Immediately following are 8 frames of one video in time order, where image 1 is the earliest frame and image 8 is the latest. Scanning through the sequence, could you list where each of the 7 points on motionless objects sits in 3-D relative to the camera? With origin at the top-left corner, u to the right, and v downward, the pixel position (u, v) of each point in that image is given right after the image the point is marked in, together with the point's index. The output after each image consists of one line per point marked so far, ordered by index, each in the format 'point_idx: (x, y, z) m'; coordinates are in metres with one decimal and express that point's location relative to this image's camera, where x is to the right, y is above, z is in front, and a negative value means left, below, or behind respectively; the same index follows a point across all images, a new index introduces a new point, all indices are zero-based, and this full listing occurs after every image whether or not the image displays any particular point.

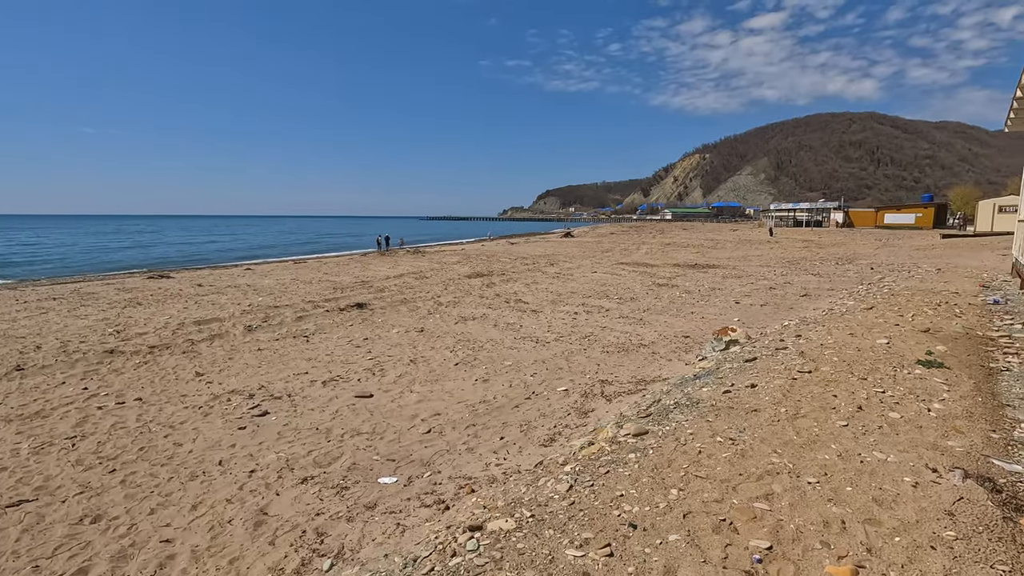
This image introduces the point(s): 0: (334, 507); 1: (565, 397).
0: (-1.3, -1.6, +3.9) m
1: (+0.6, -1.3, +6.3) m
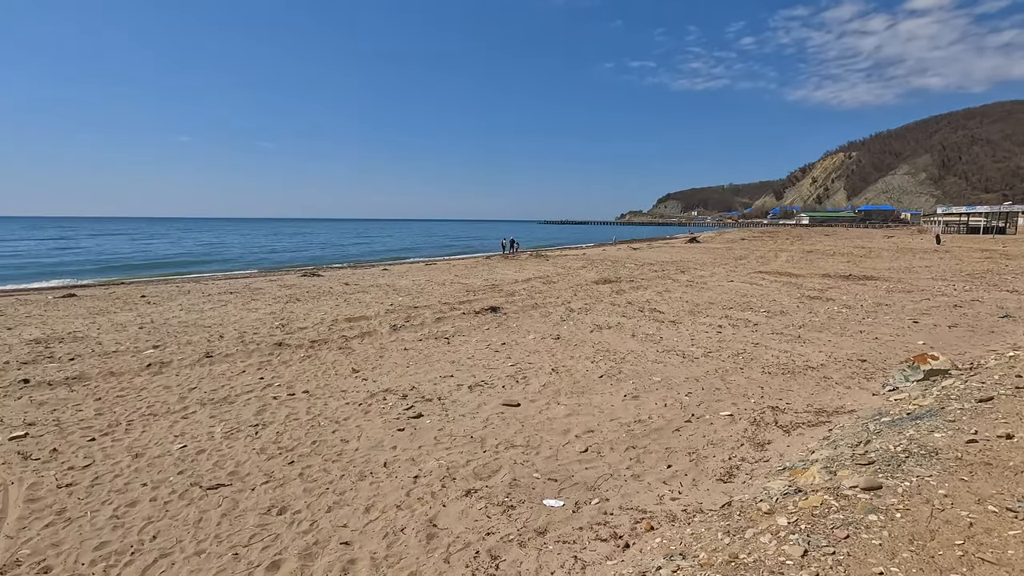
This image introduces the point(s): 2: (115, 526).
0: (-0.1, -1.7, +3.7) m
1: (+2.3, -1.4, +5.7) m
2: (-2.9, -1.7, +3.9) m
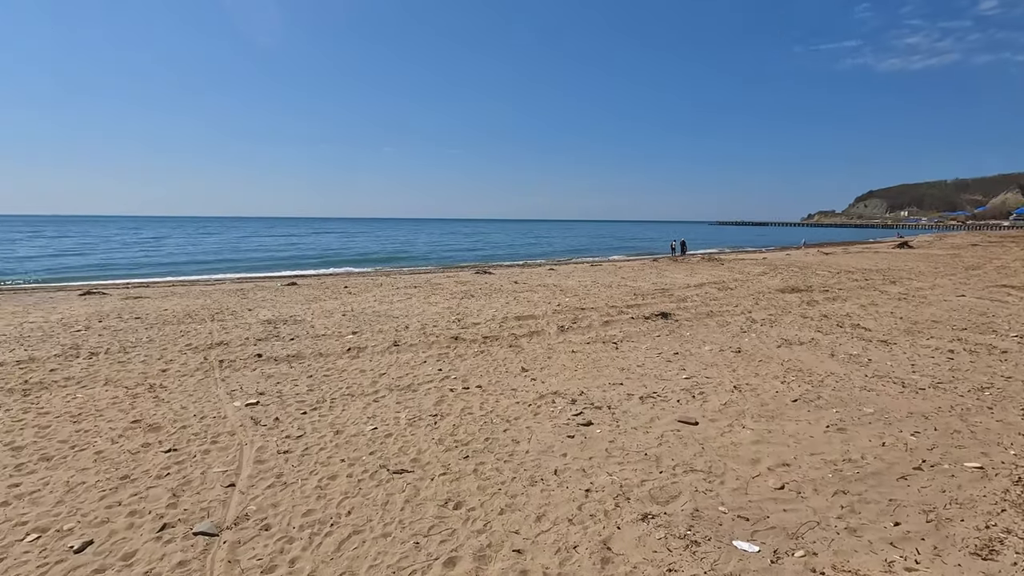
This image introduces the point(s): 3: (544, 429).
0: (+1.1, -1.7, +3.3) m
1: (+4.0, -1.6, +4.5) m
2: (-1.6, -1.7, +4.3) m
3: (+0.3, -1.5, +5.8) m
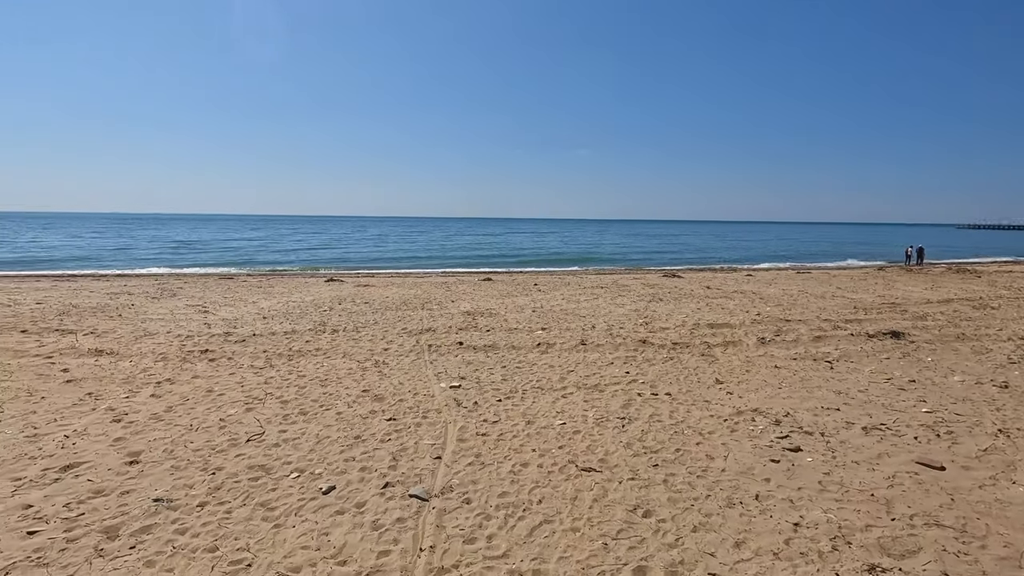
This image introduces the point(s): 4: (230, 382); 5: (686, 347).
0: (+2.2, -1.8, +2.7) m
1: (+5.3, -1.8, +2.9) m
2: (0.0, -1.6, +4.6) m
3: (+2.3, -1.6, +5.3) m
4: (-3.9, -1.3, +7.4) m
5: (+3.2, -1.1, +9.7) m
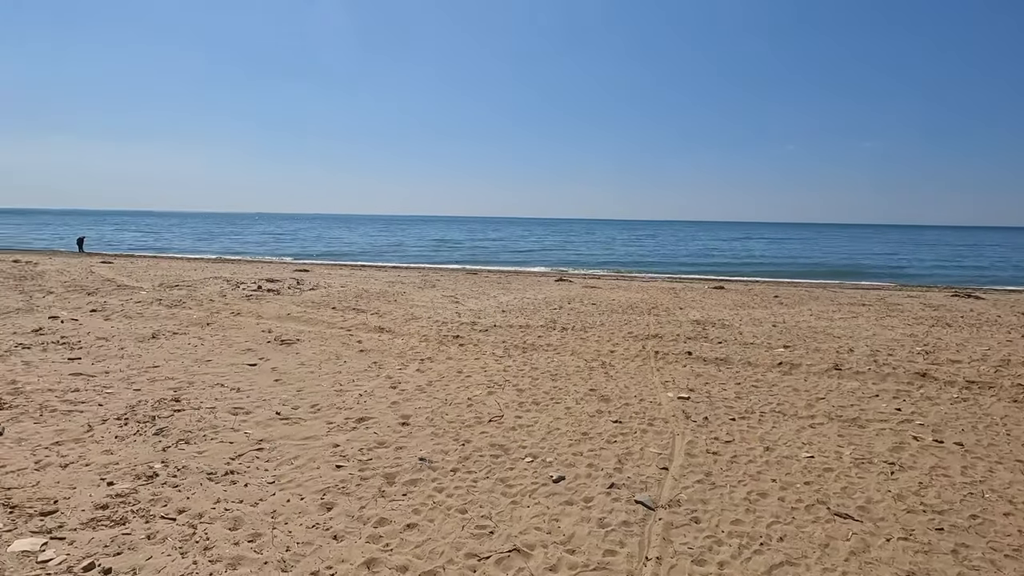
0: (+3.1, -2.0, +1.7) m
1: (+6.0, -2.2, +0.6) m
2: (+1.9, -1.7, +4.2) m
3: (+4.2, -1.8, +4.0) m
4: (-0.6, -1.2, +8.3) m
5: (+6.9, -1.4, +7.7) m
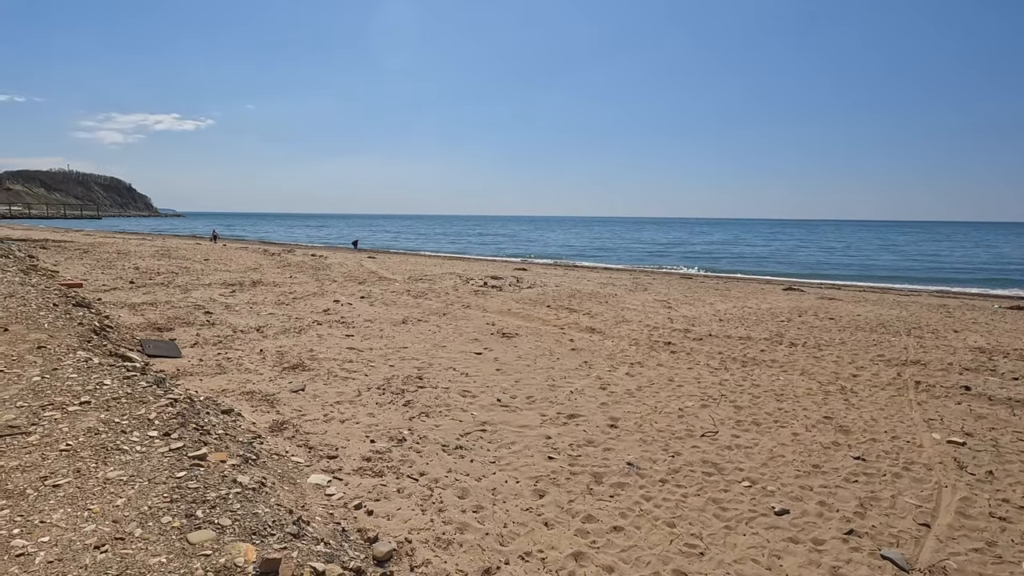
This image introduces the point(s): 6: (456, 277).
0: (+3.5, -2.2, +0.4) m
1: (+5.8, -2.5, -1.7) m
2: (+3.3, -1.9, +3.2) m
3: (+5.4, -2.1, +2.1) m
4: (+2.6, -1.3, +8.0) m
5: (+9.3, -1.9, +4.6) m
6: (-1.9, +0.4, +18.4) m
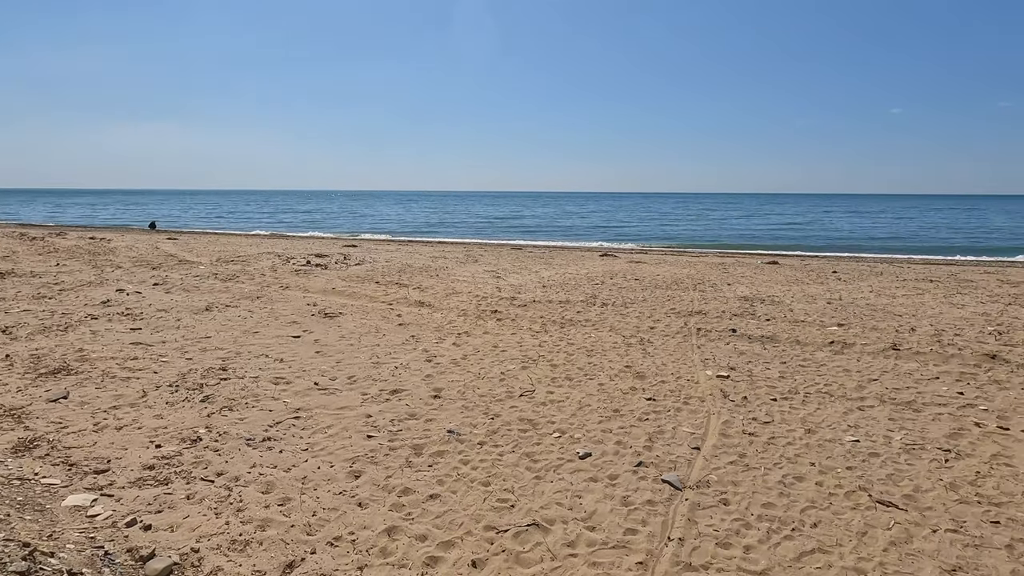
0: (+3.0, -1.9, +1.4) m
1: (+5.9, -2.2, +0.1) m
2: (+2.0, -1.5, +4.0) m
3: (+4.4, -1.6, +3.6) m
4: (0.0, -0.8, +8.3) m
5: (+7.3, -1.1, +7.0) m
6: (-7.5, +1.0, +16.8) m
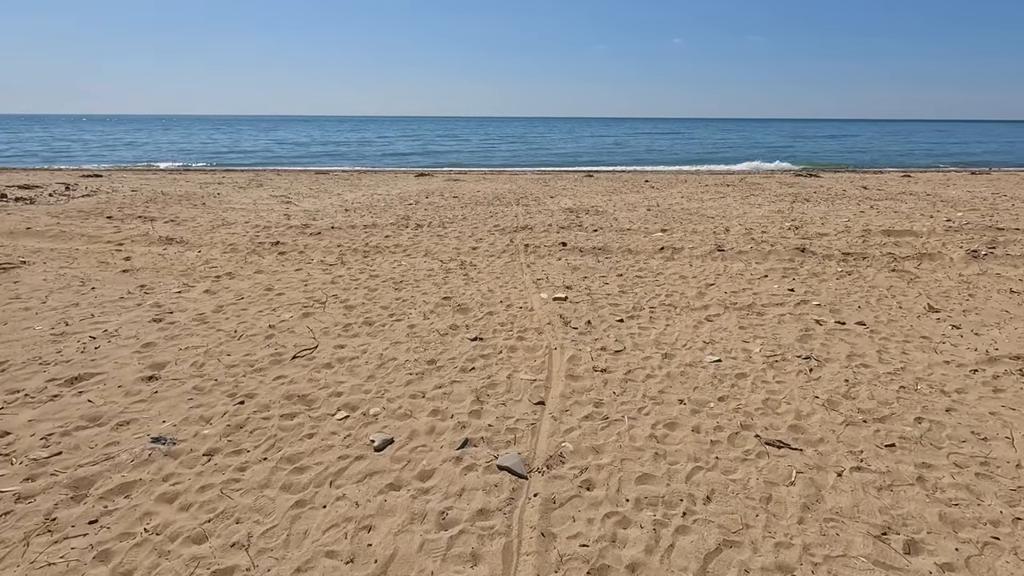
0: (+2.6, -1.5, +0.8) m
1: (+5.7, -1.6, +0.5) m
2: (+0.8, -0.9, +2.9) m
3: (+3.2, -0.8, +3.3) m
4: (-2.6, +0.1, +6.2) m
5: (+4.8, +0.4, +7.3) m
6: (-12.4, +2.1, +11.7) m
